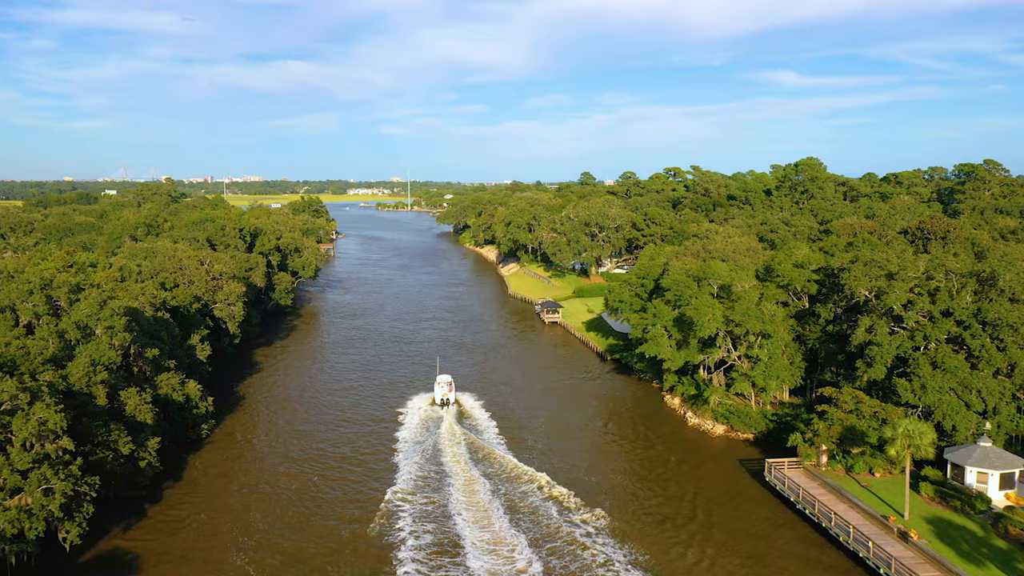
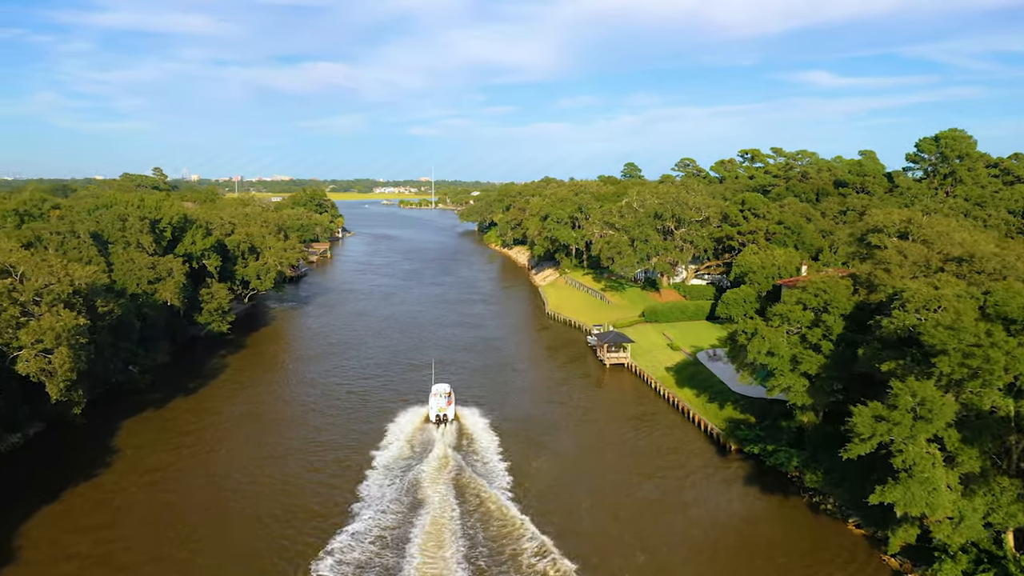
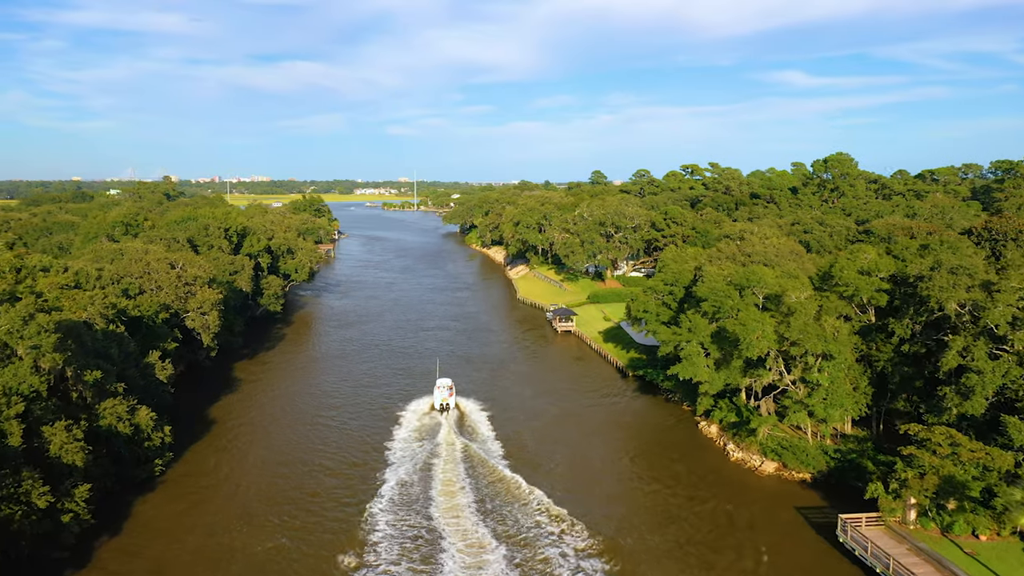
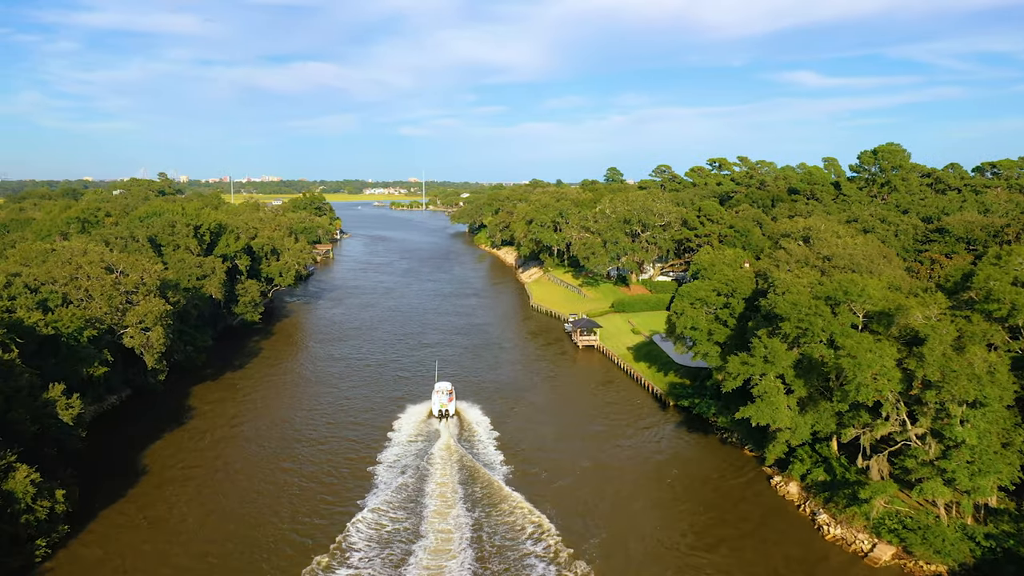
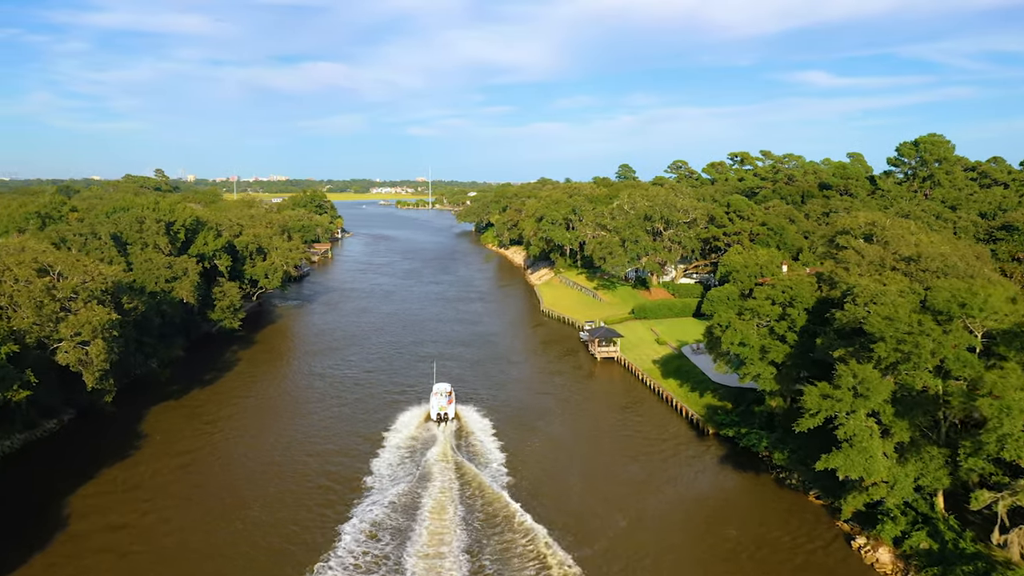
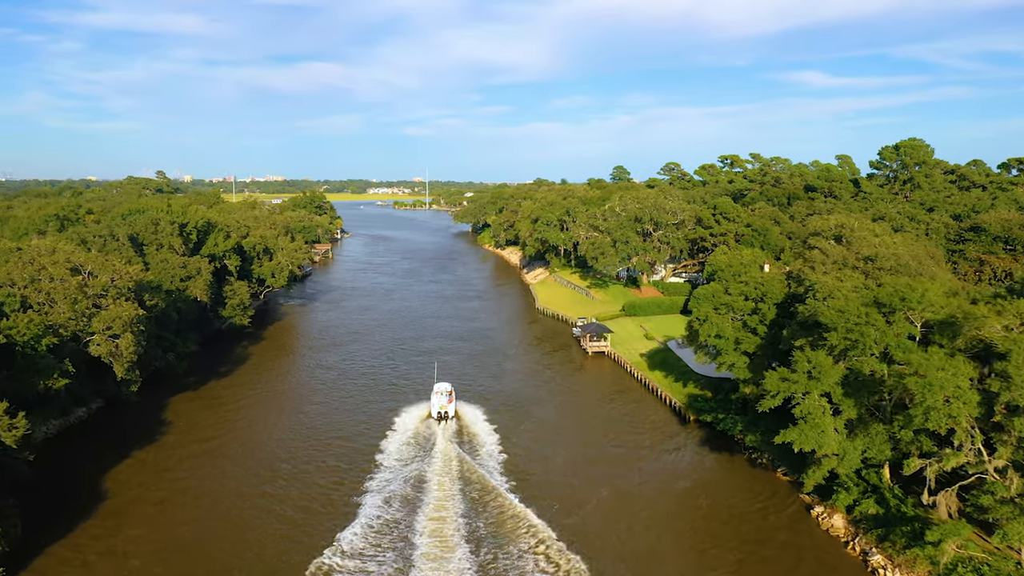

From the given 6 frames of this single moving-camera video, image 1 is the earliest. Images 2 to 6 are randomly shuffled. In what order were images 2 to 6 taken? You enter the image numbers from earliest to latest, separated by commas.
3, 4, 6, 5, 2
